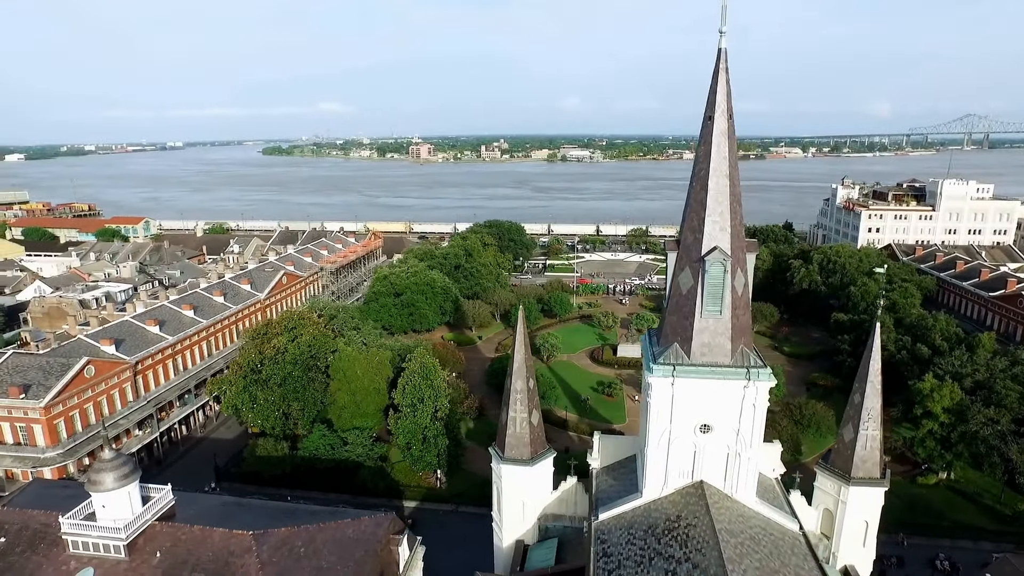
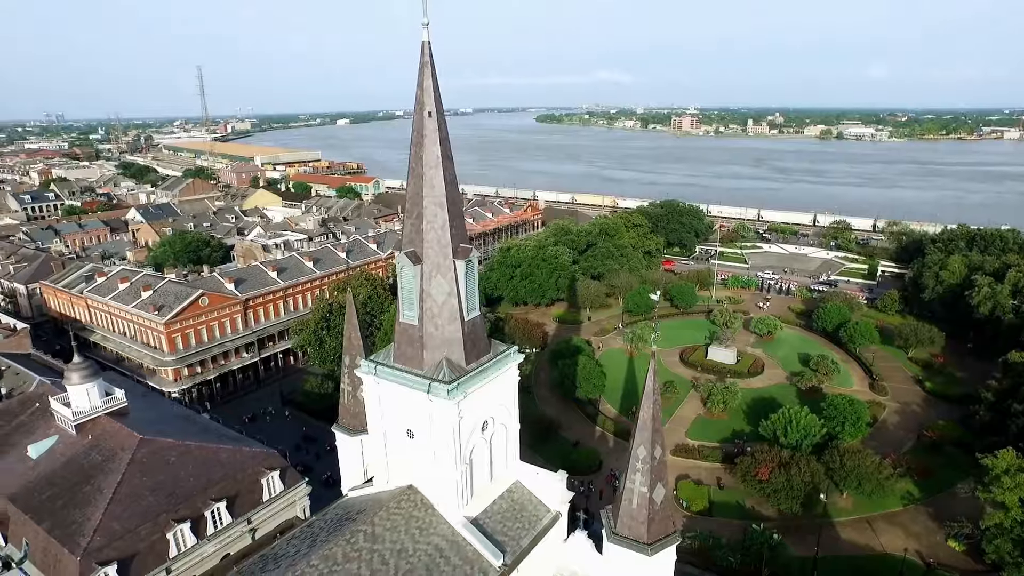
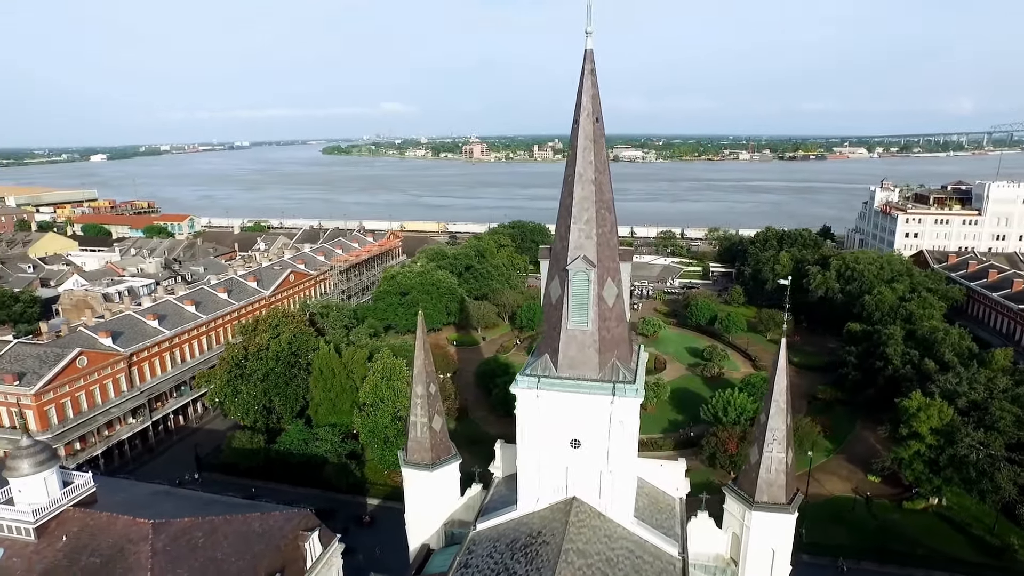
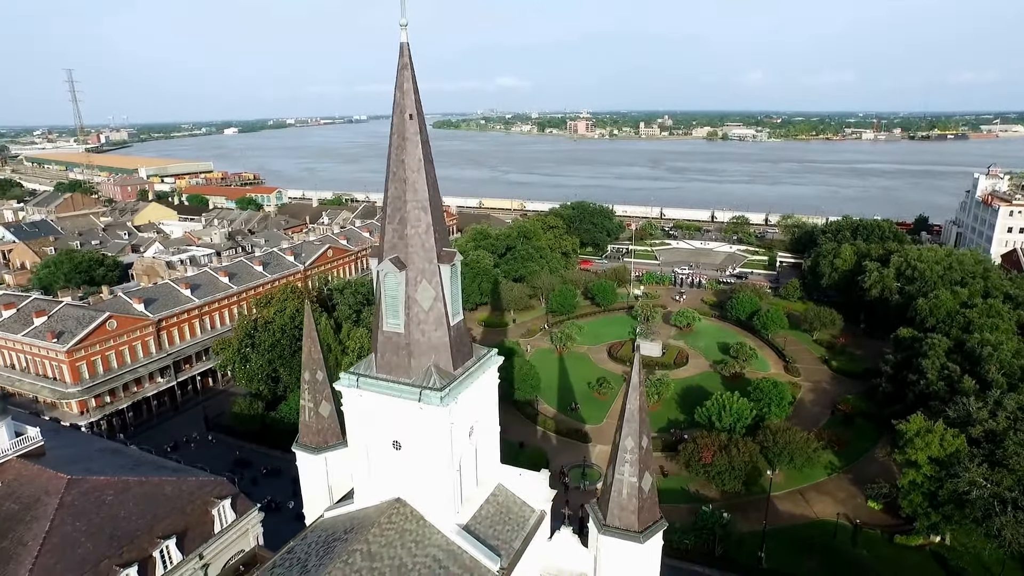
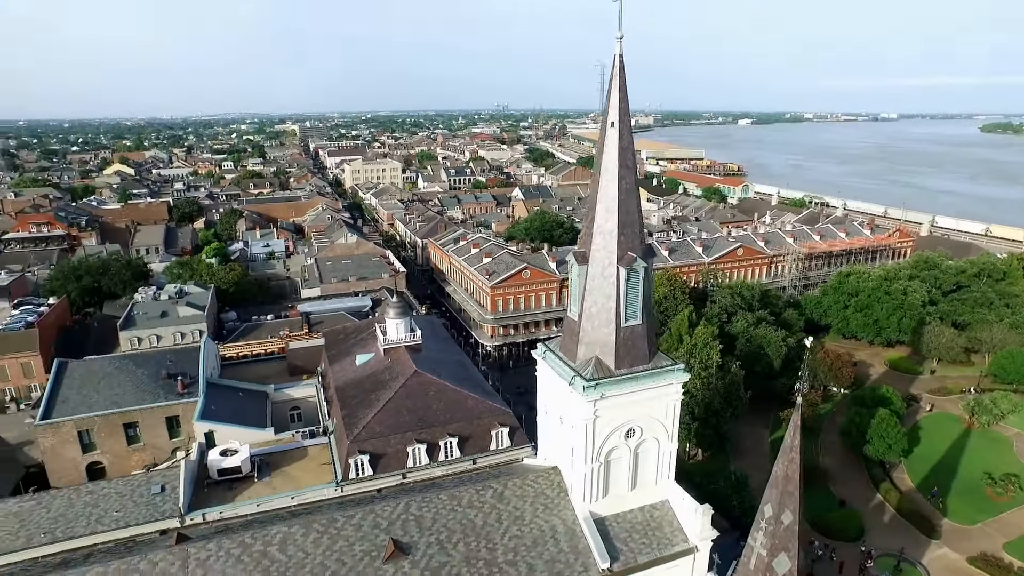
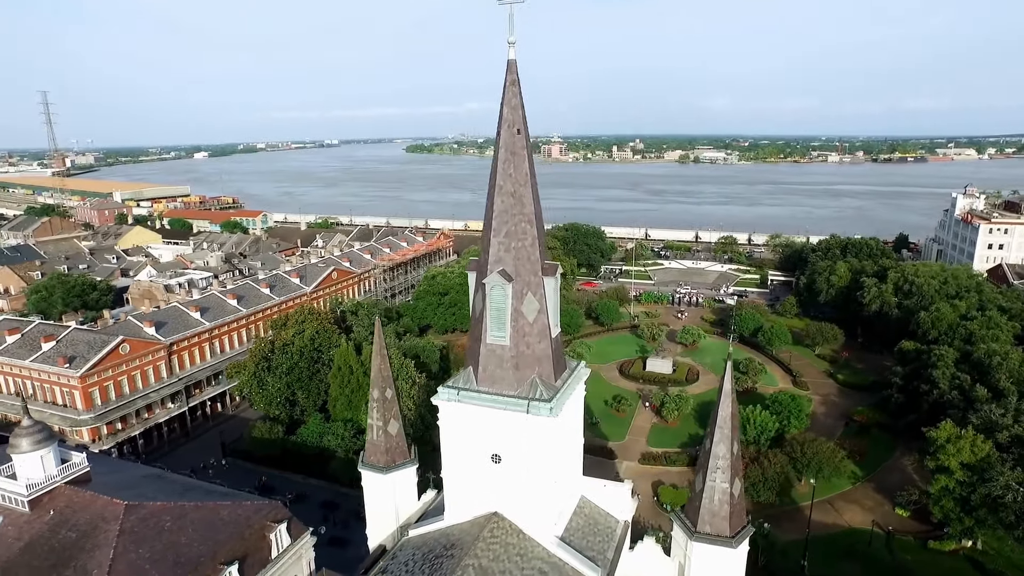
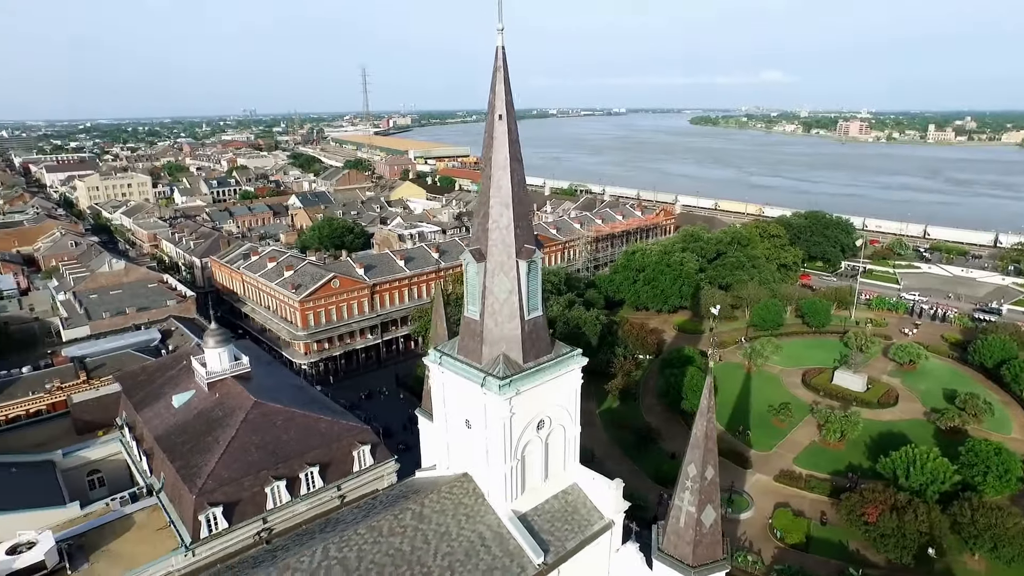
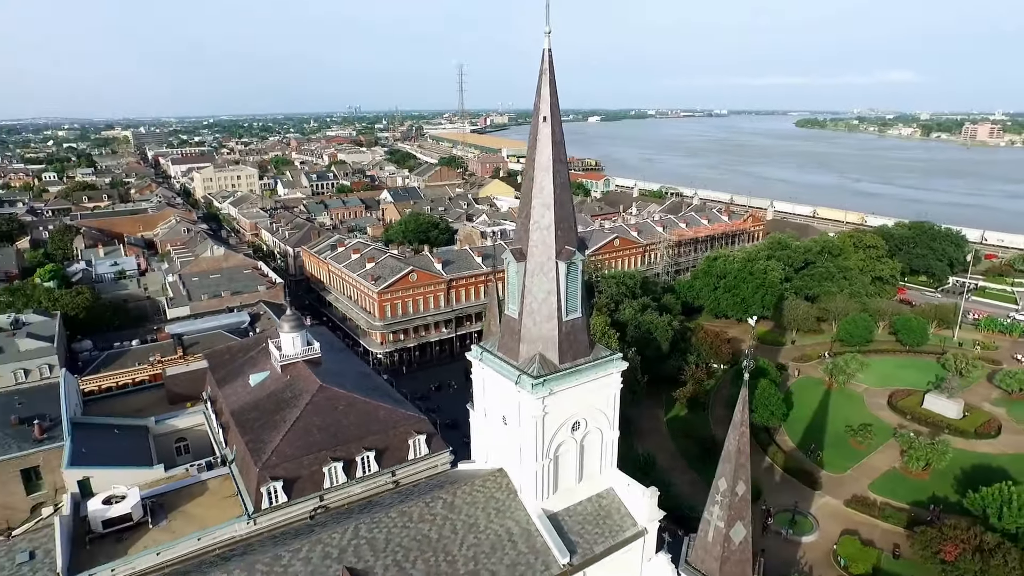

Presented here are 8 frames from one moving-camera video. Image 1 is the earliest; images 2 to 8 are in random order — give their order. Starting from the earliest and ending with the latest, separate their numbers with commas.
3, 6, 4, 2, 7, 8, 5
